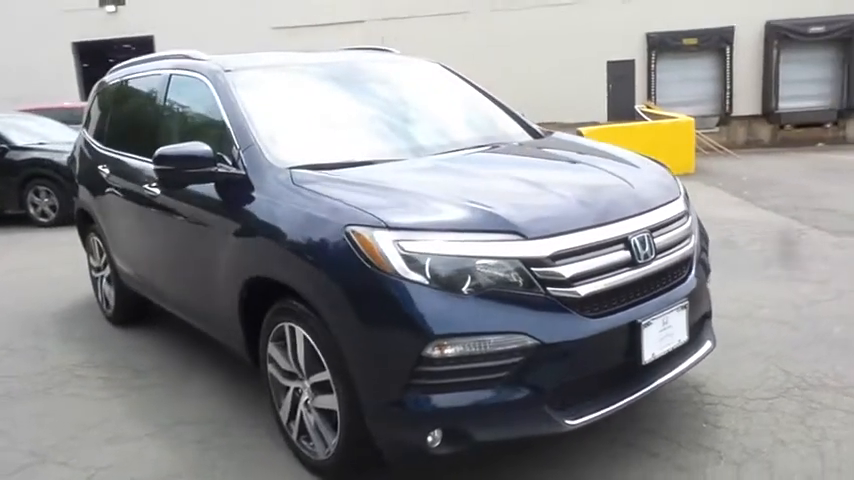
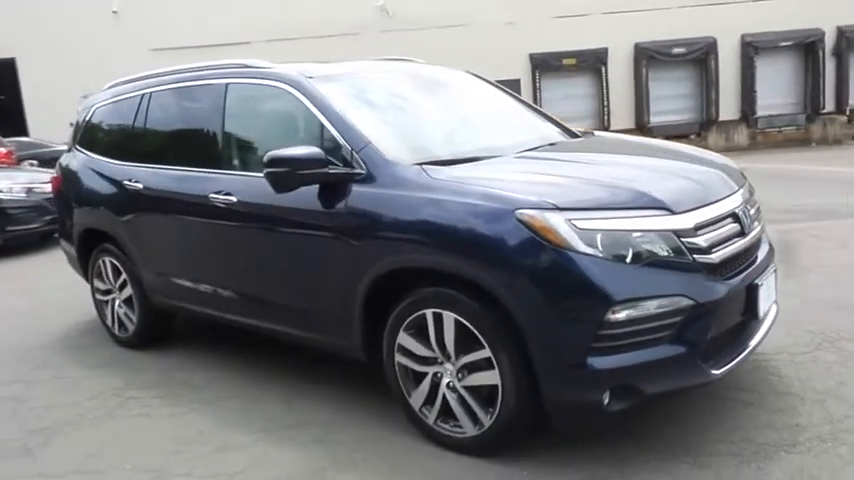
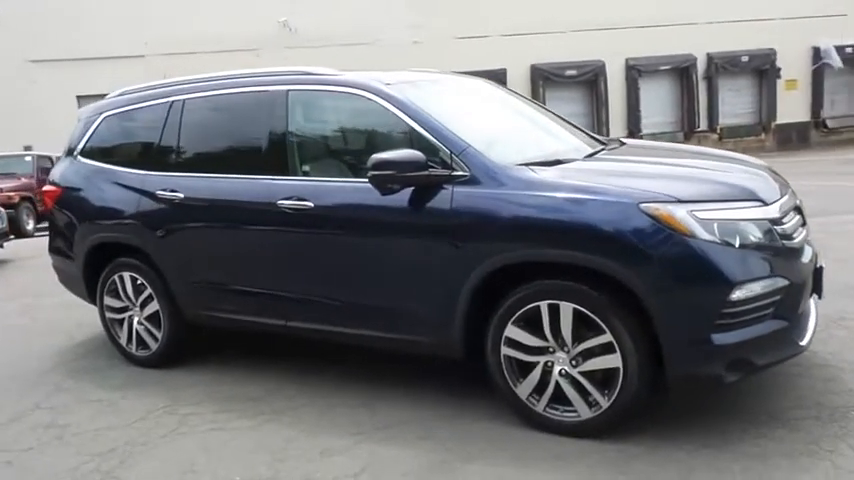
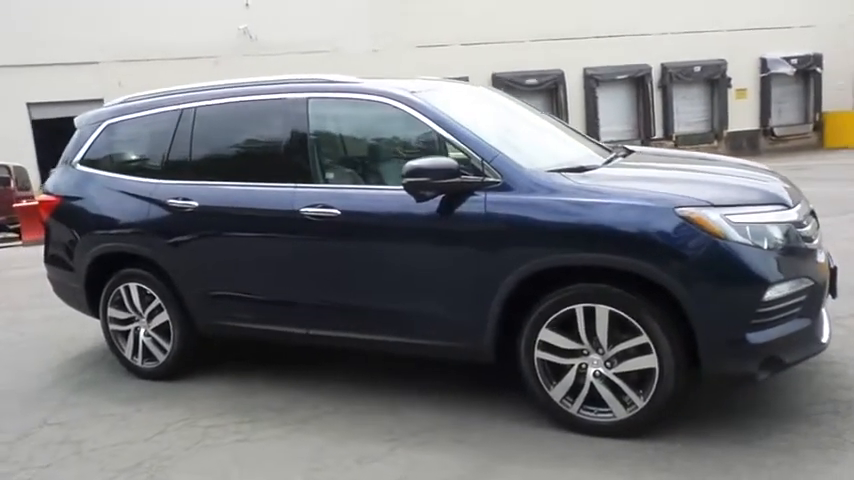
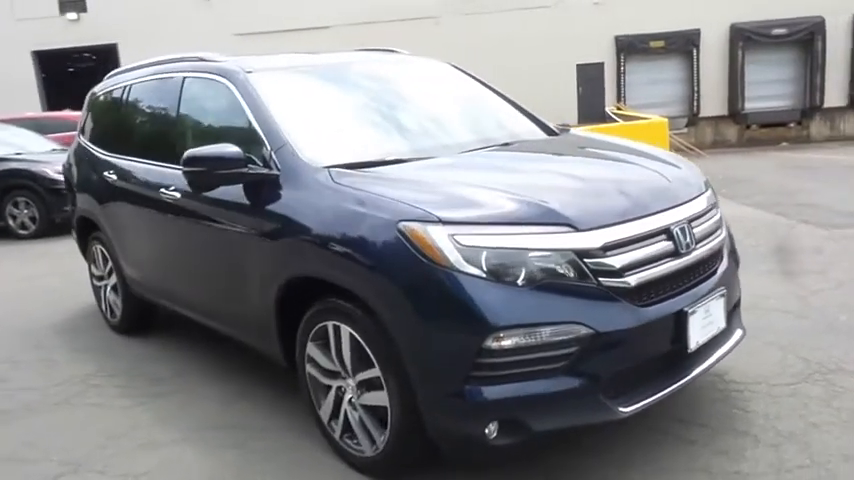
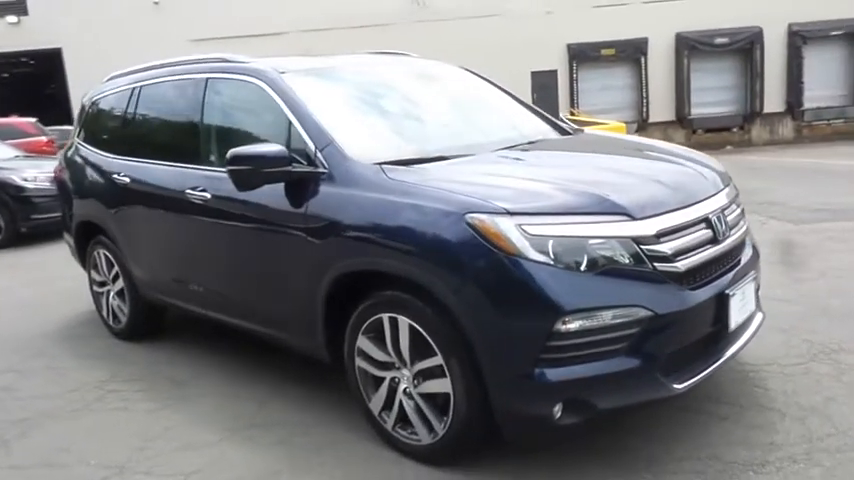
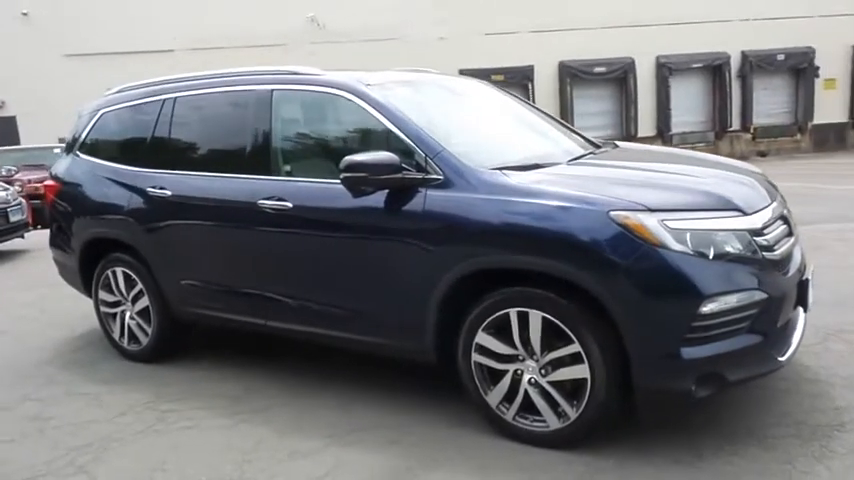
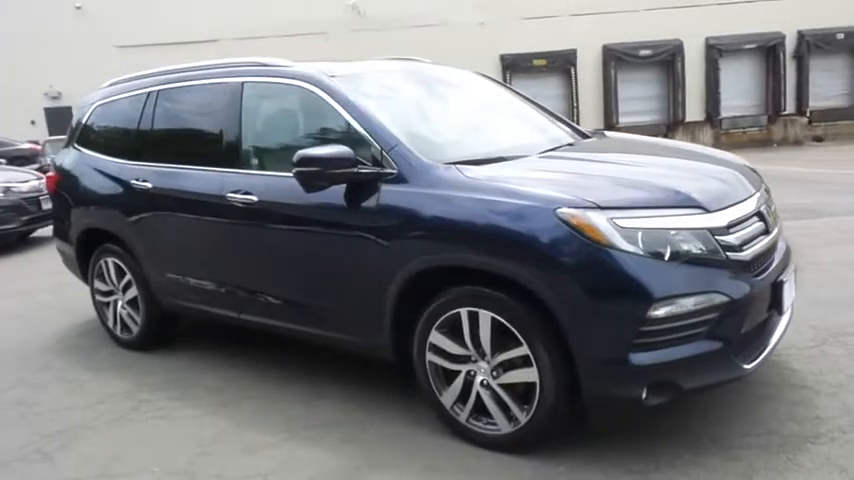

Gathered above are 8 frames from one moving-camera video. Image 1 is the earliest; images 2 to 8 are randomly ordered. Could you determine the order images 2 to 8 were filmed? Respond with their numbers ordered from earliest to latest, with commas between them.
5, 6, 2, 8, 7, 3, 4
